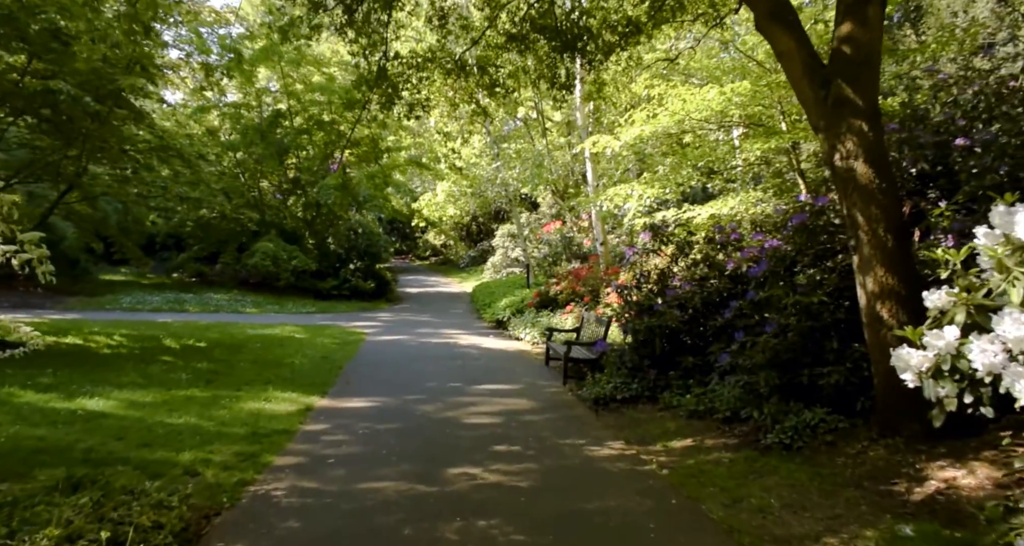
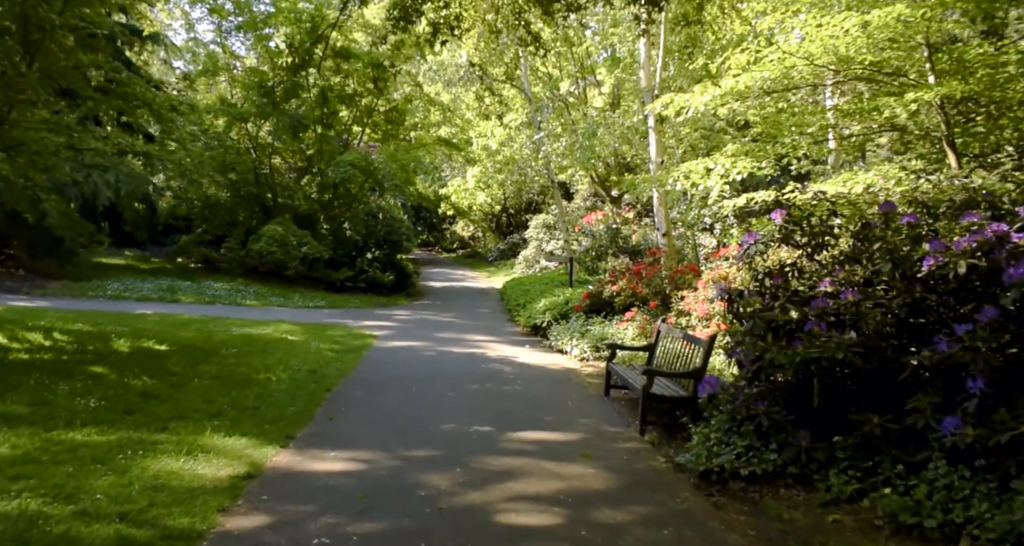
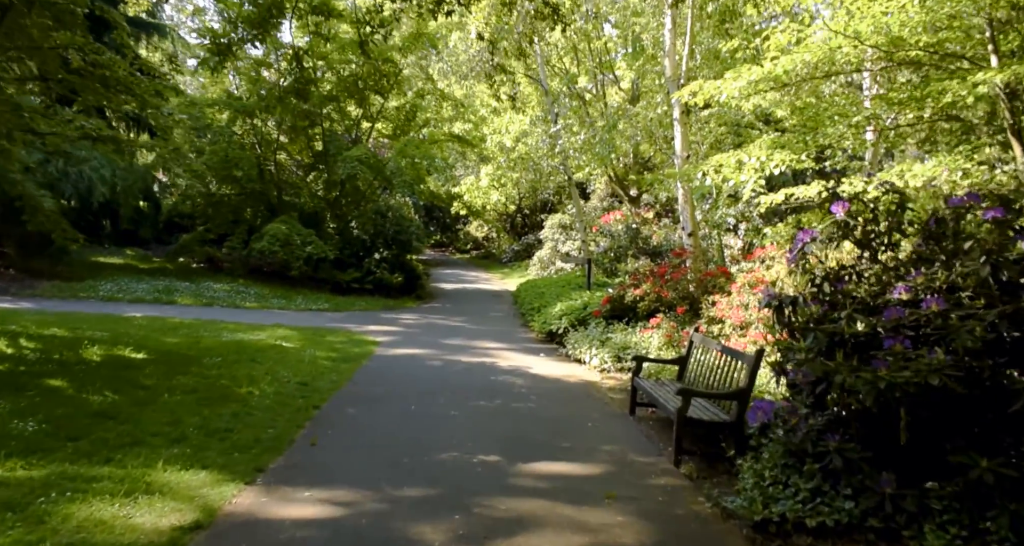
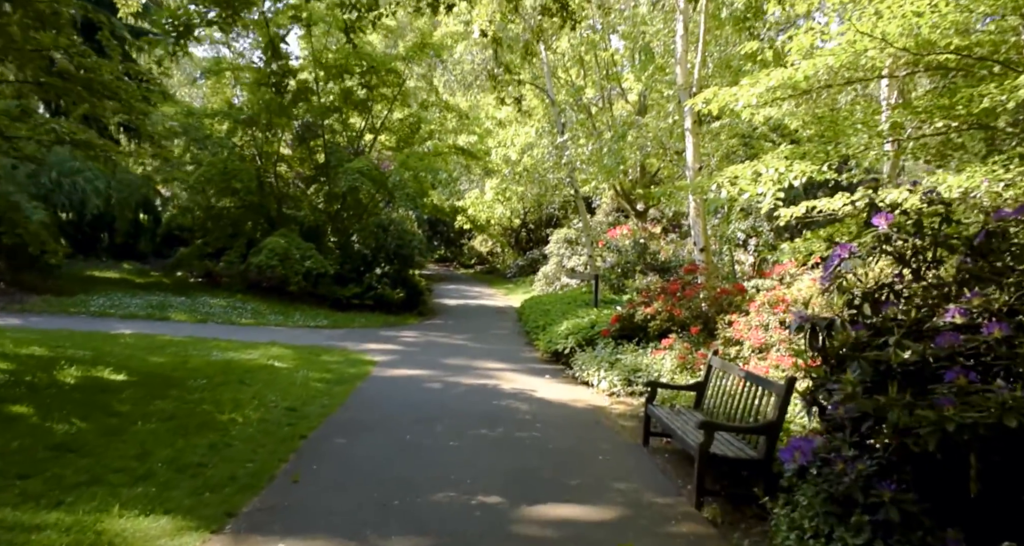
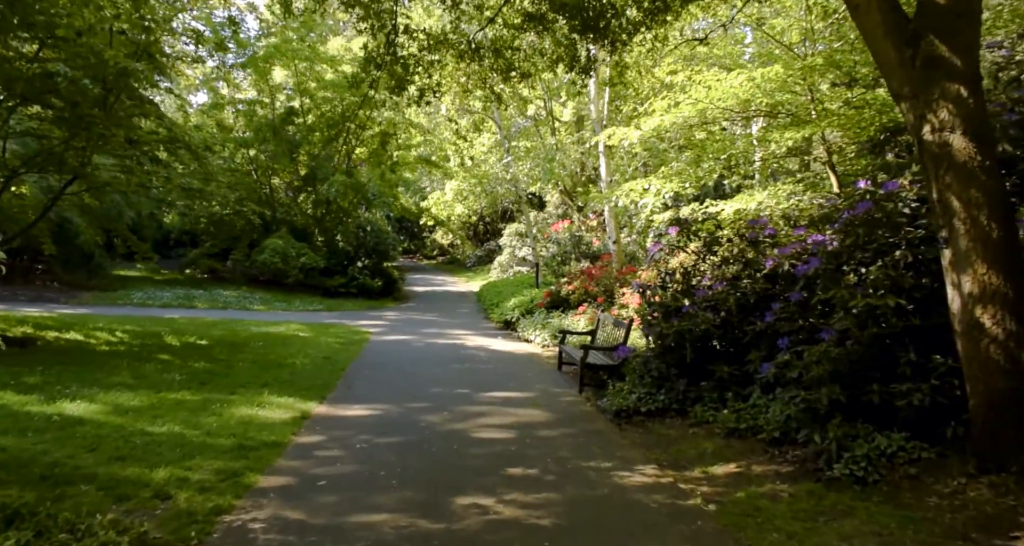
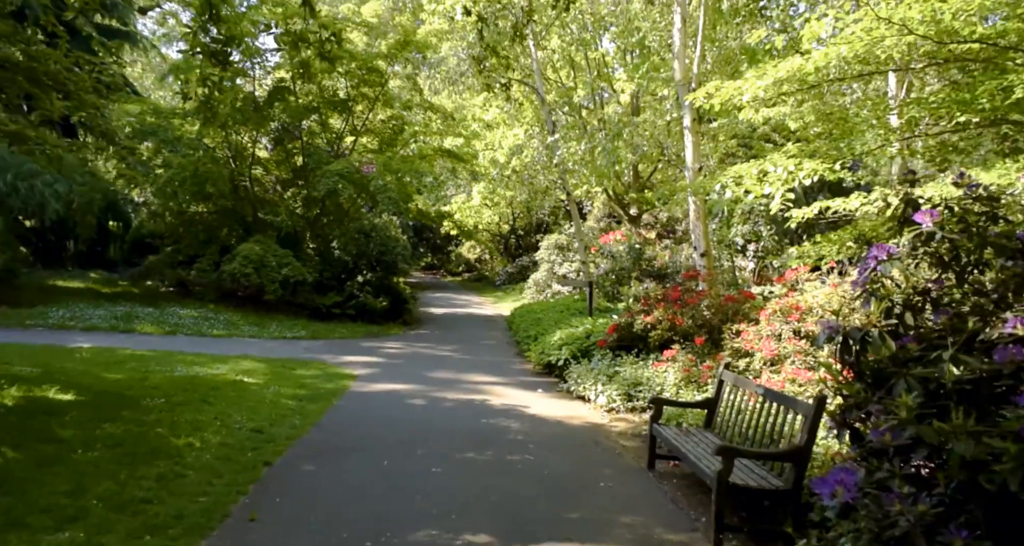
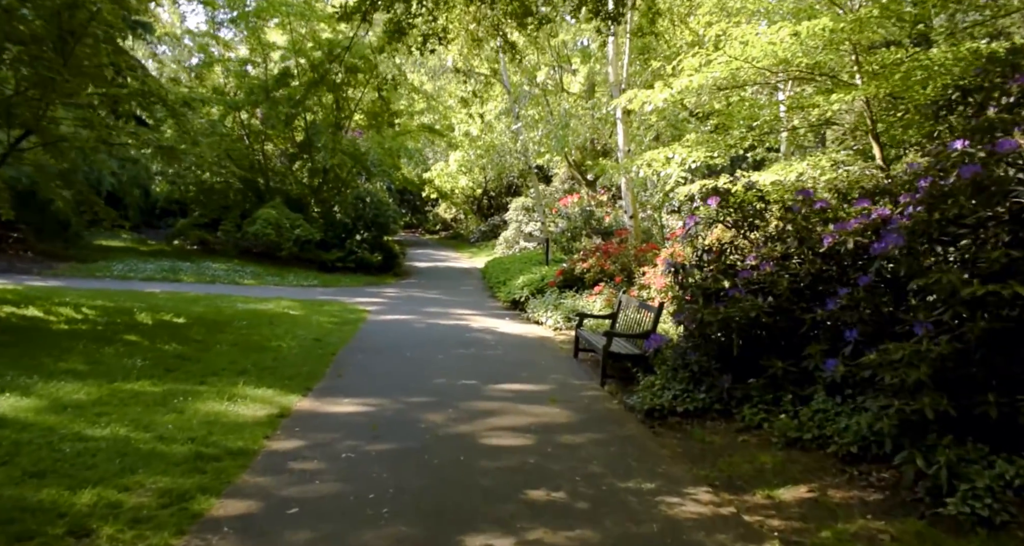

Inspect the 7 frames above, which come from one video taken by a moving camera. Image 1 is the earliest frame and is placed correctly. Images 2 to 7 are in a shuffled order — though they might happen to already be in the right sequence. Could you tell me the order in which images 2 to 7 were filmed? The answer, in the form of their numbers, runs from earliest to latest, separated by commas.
5, 7, 2, 3, 4, 6
